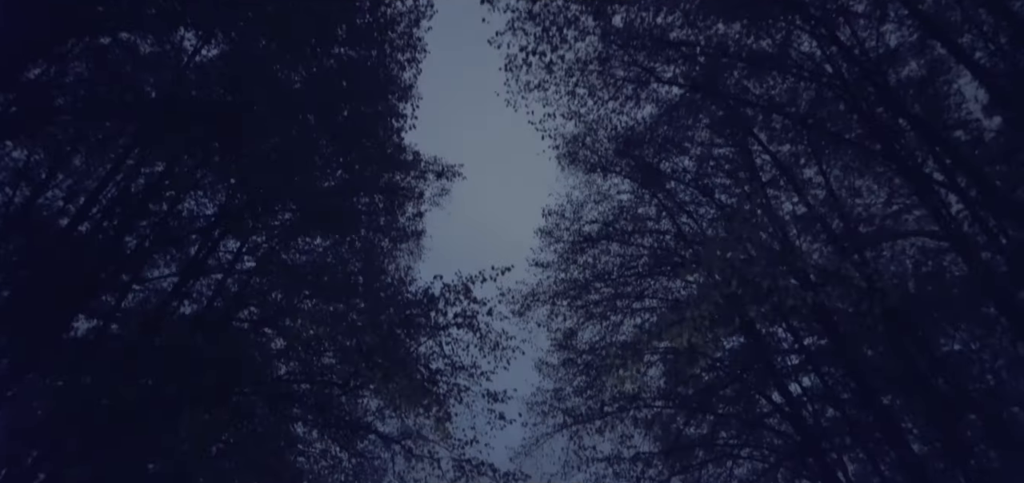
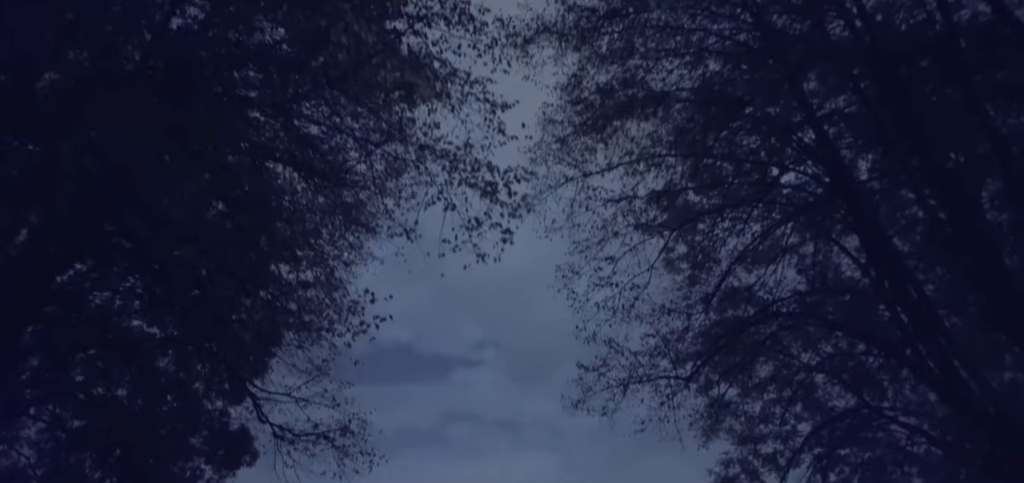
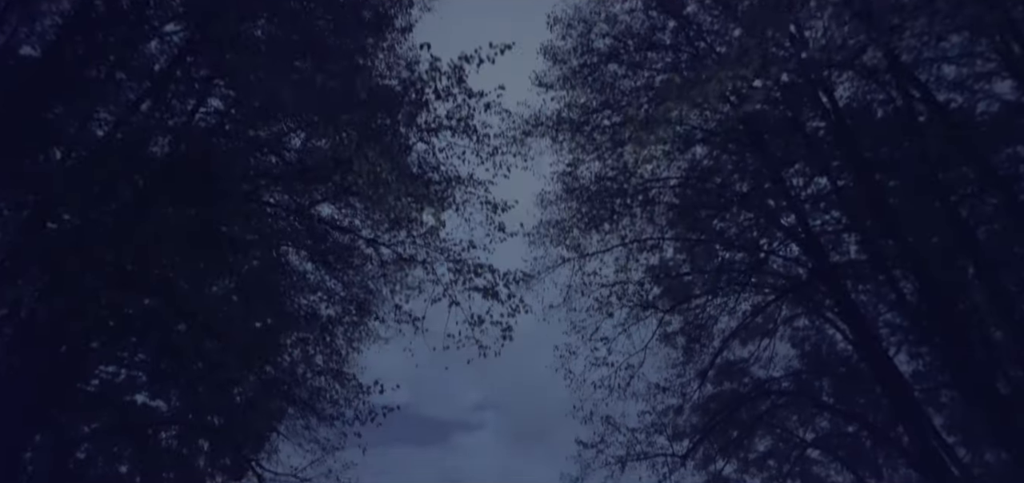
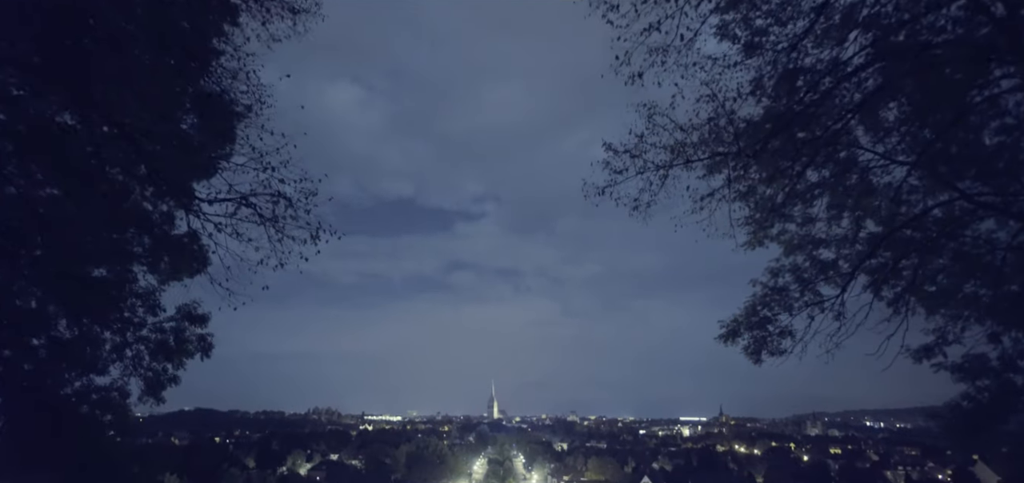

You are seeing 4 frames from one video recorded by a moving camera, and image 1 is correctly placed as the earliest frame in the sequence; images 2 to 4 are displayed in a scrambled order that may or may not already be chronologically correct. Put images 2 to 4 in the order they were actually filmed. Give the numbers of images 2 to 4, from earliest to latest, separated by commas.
3, 2, 4
